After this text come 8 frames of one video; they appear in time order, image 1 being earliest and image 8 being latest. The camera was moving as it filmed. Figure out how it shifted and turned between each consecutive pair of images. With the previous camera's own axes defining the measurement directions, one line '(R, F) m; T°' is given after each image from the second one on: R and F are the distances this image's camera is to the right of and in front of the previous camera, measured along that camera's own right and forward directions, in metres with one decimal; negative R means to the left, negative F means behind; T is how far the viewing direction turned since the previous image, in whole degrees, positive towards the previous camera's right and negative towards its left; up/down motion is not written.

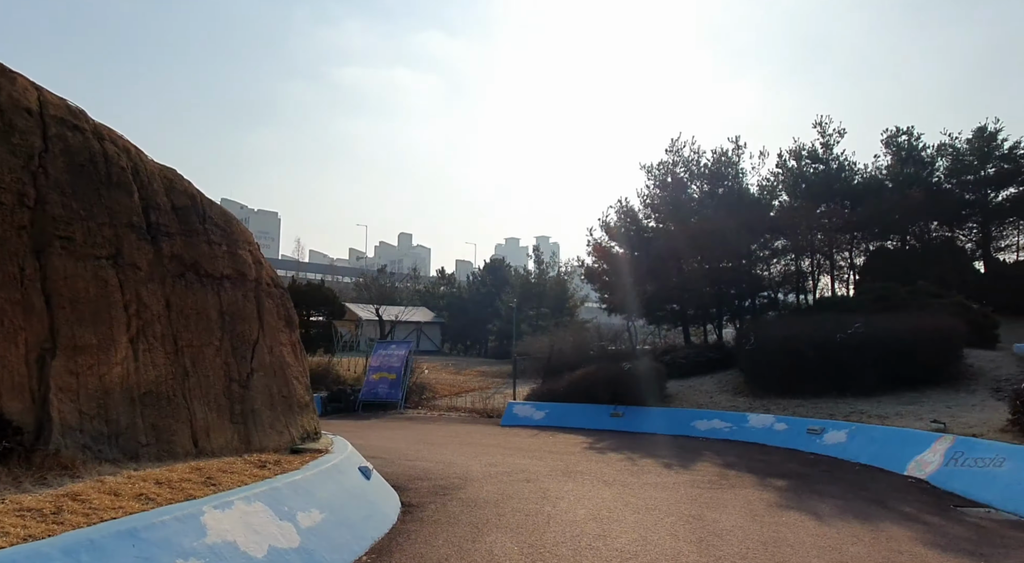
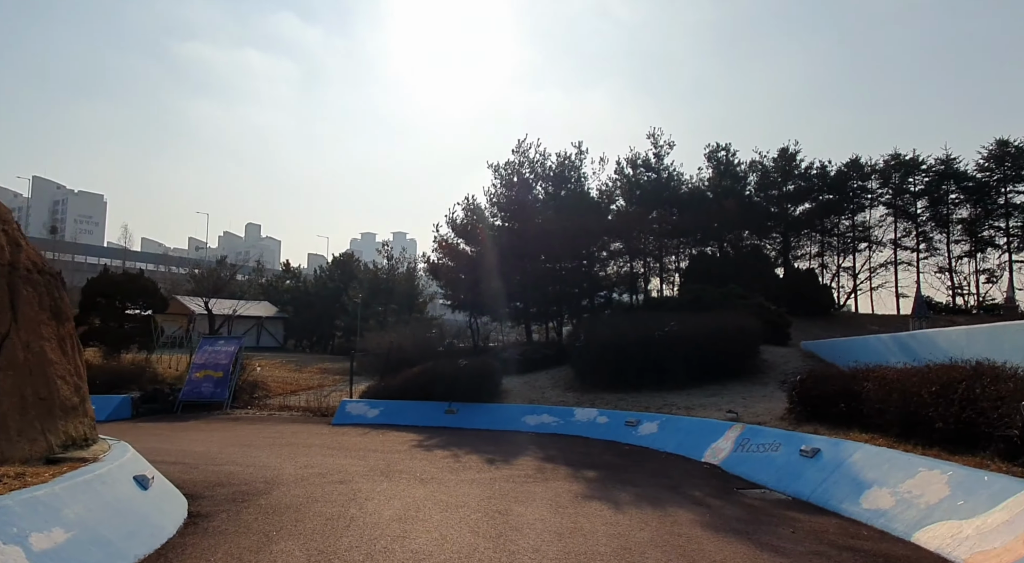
(+0.4, -0.1) m; +12°
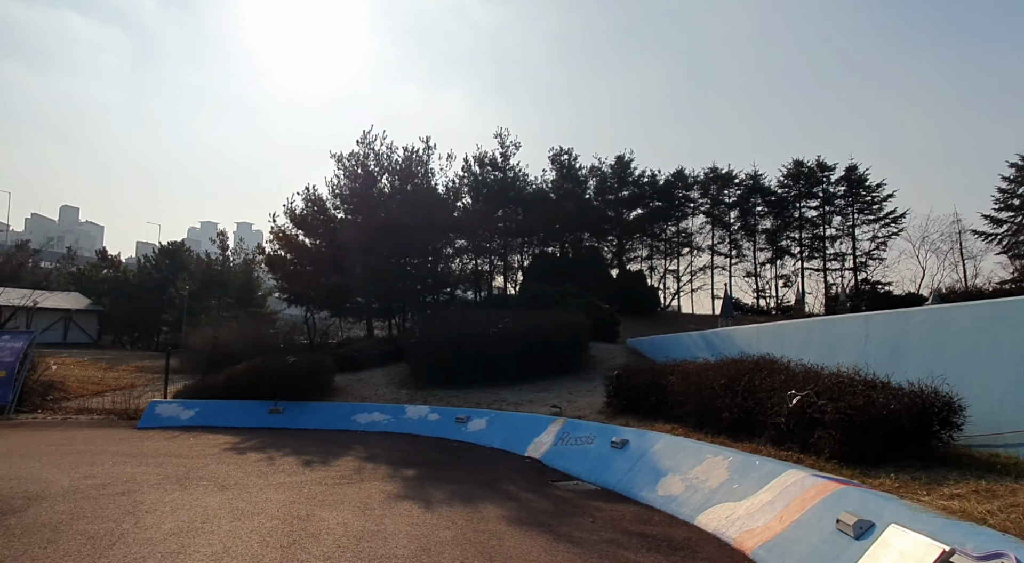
(+0.4, +0.1) m; +12°
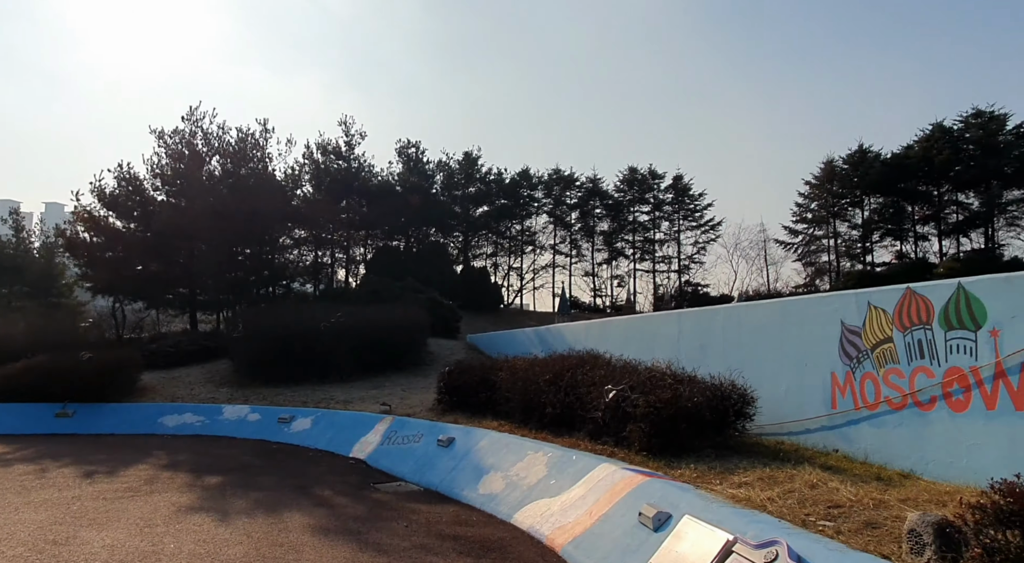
(+0.4, +0.3) m; +12°
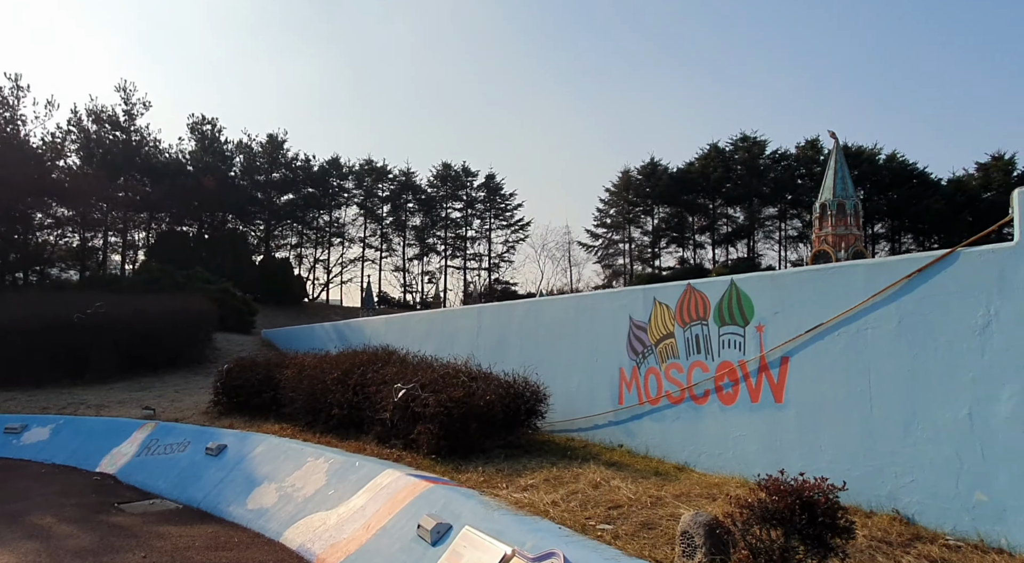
(+0.4, +0.6) m; +15°
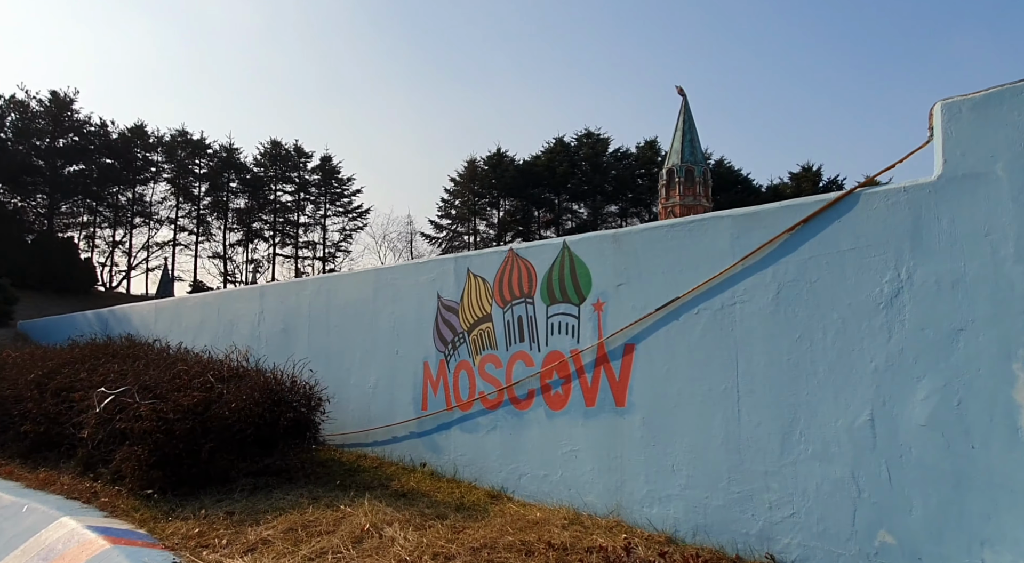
(+0.8, +2.1) m; +12°
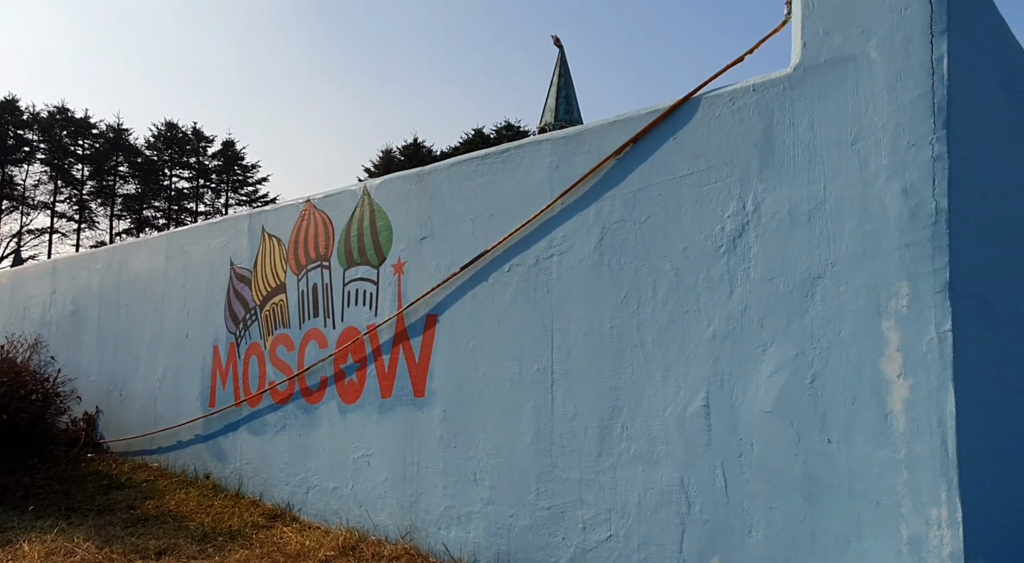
(+1.0, +1.2) m; +6°
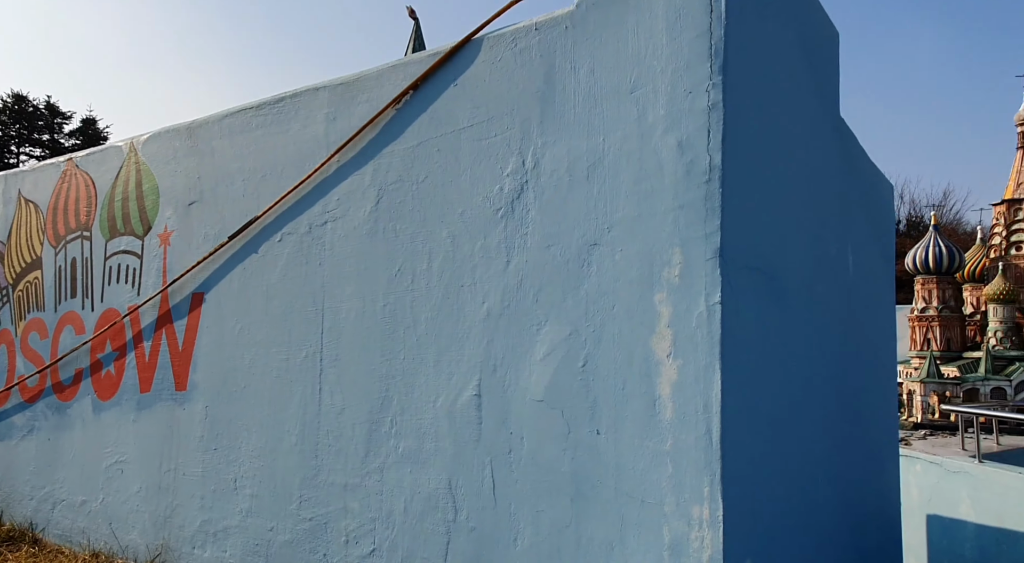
(+0.5, +0.4) m; +9°
